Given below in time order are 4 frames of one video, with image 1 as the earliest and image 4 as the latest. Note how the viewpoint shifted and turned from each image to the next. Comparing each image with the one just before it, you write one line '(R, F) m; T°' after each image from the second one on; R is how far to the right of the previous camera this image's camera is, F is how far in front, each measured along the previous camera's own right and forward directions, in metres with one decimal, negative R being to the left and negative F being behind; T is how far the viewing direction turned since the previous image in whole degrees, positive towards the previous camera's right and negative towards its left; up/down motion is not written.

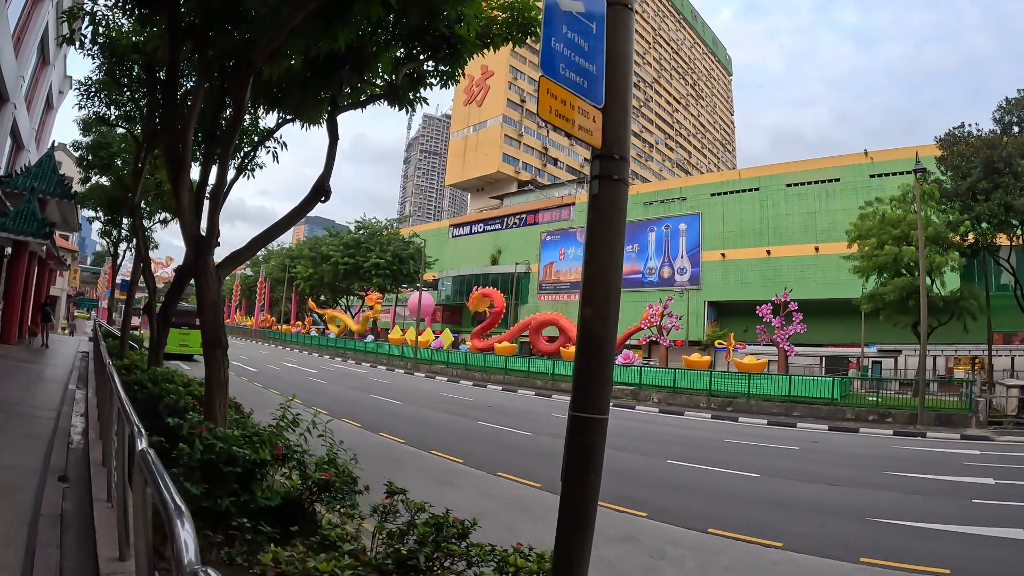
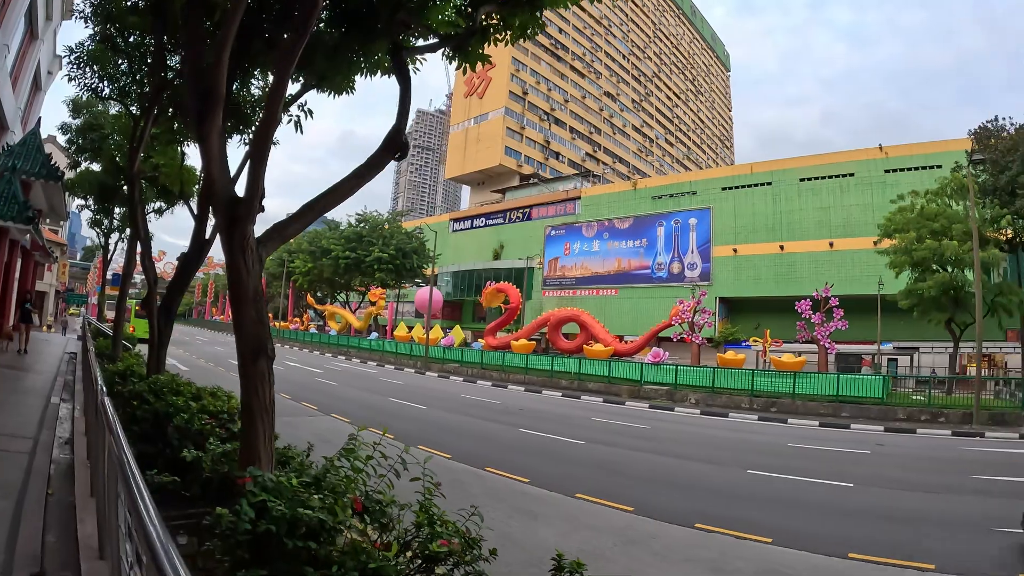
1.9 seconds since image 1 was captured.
(-0.8, +1.1) m; +1°
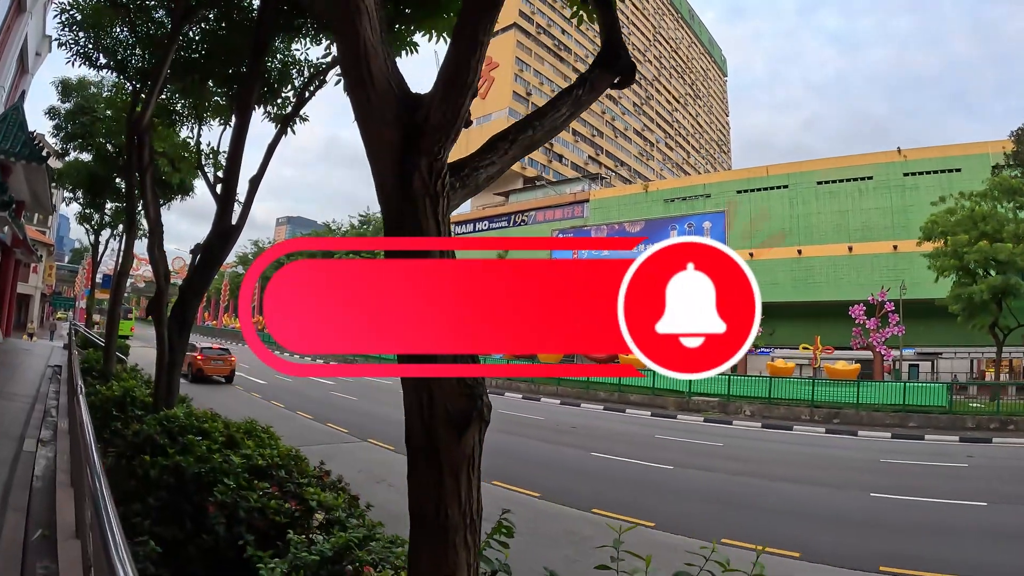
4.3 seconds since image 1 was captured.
(-1.0, +1.4) m; +1°
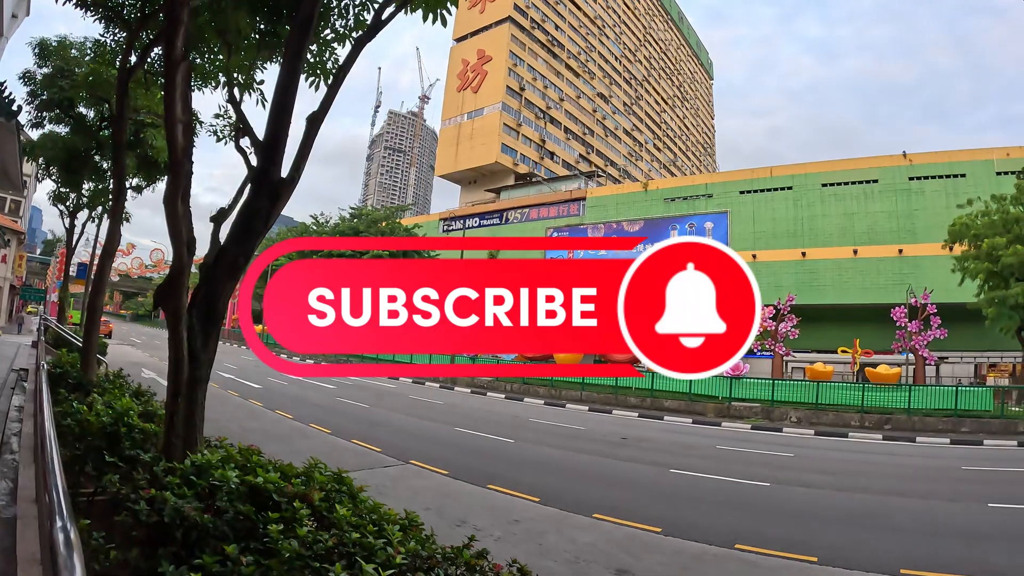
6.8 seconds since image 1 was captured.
(-1.0, +1.3) m; +2°
